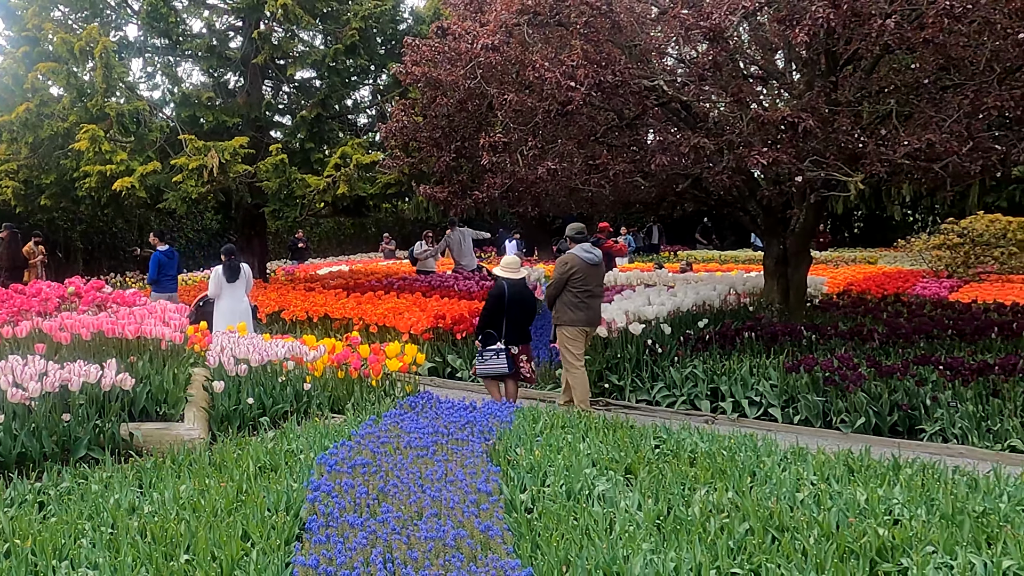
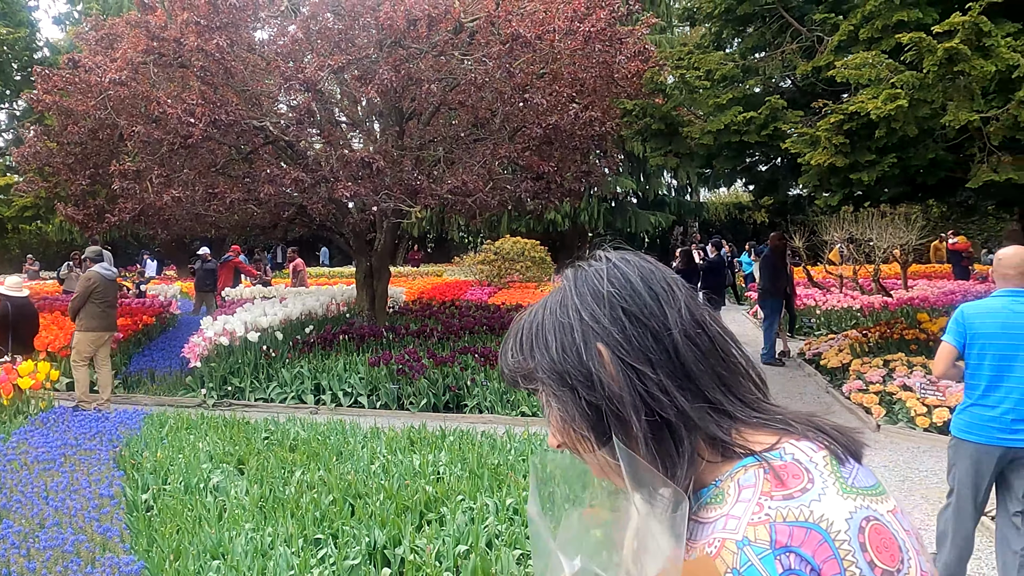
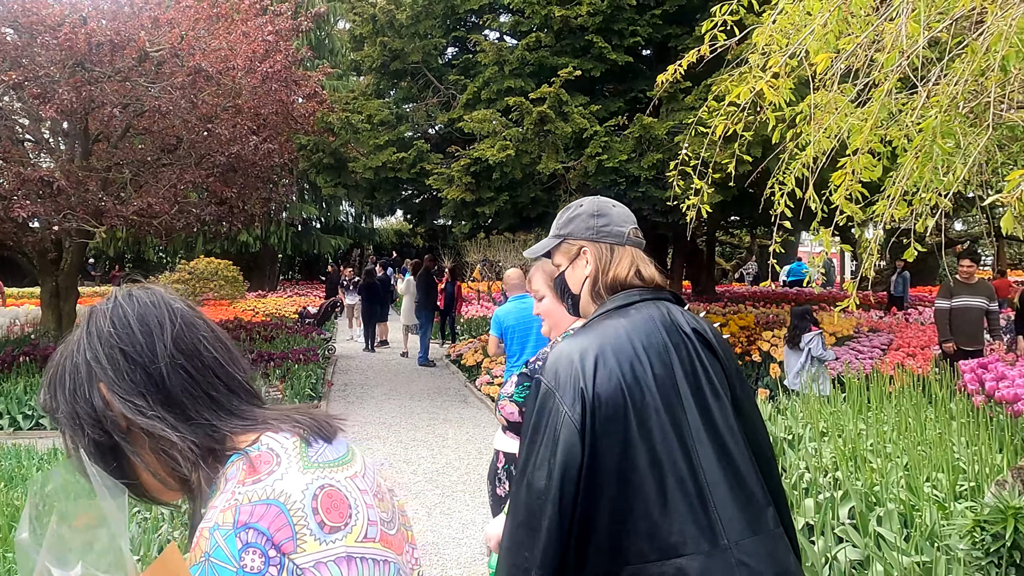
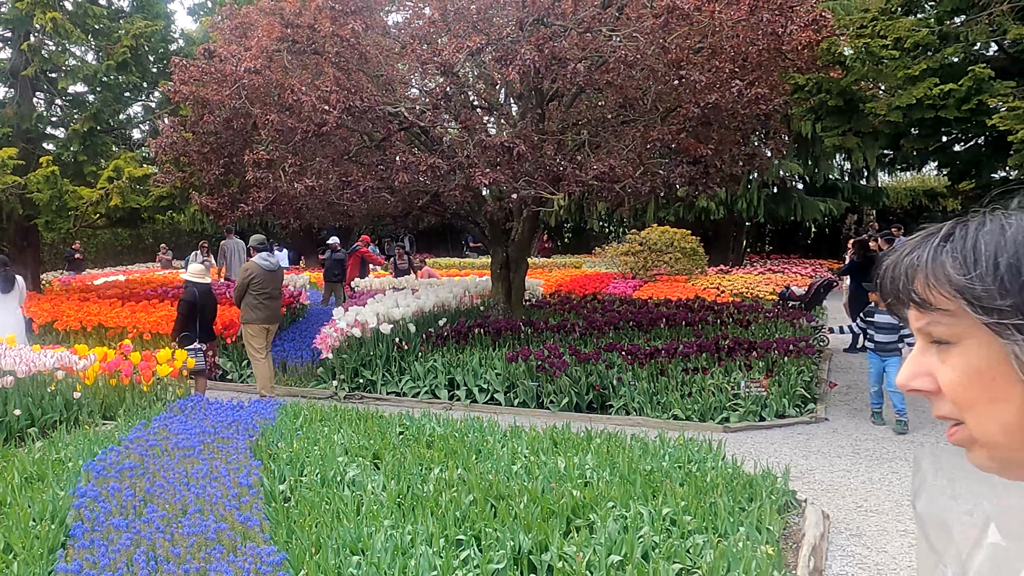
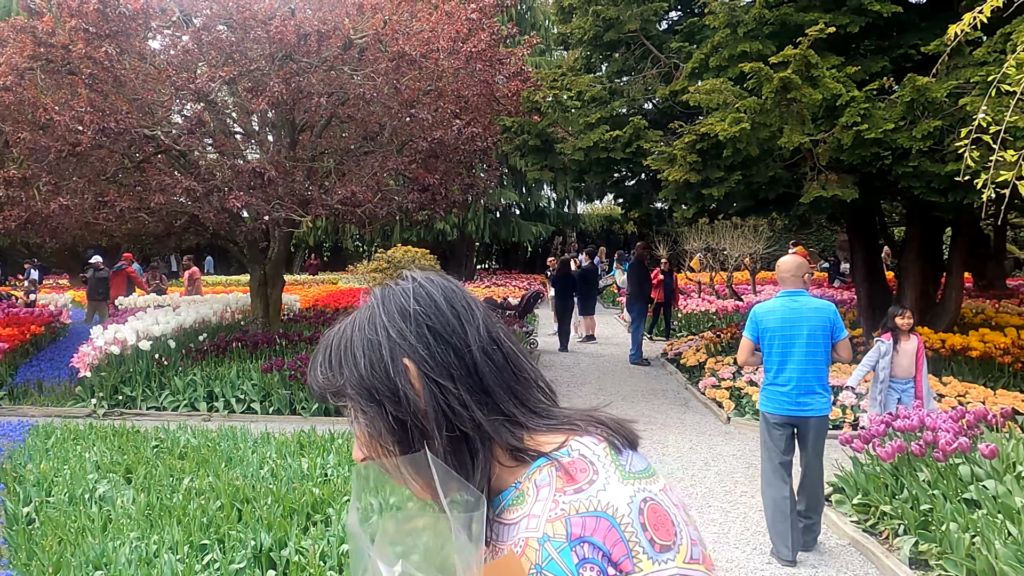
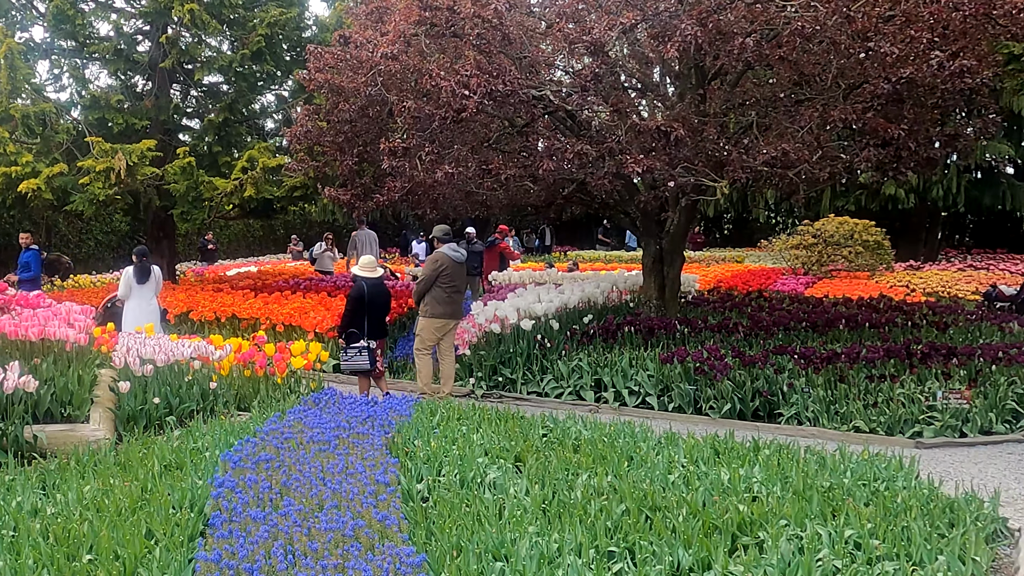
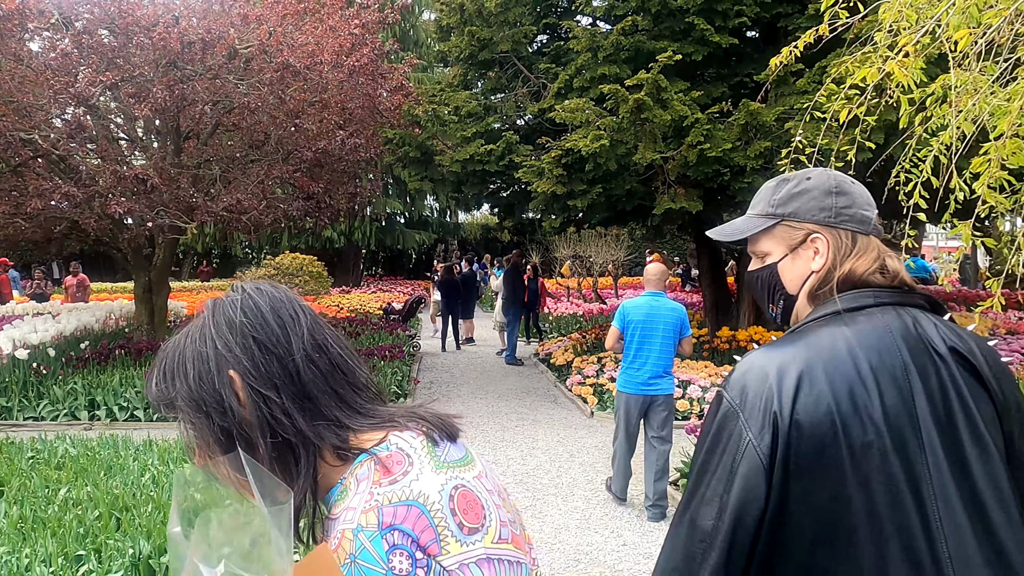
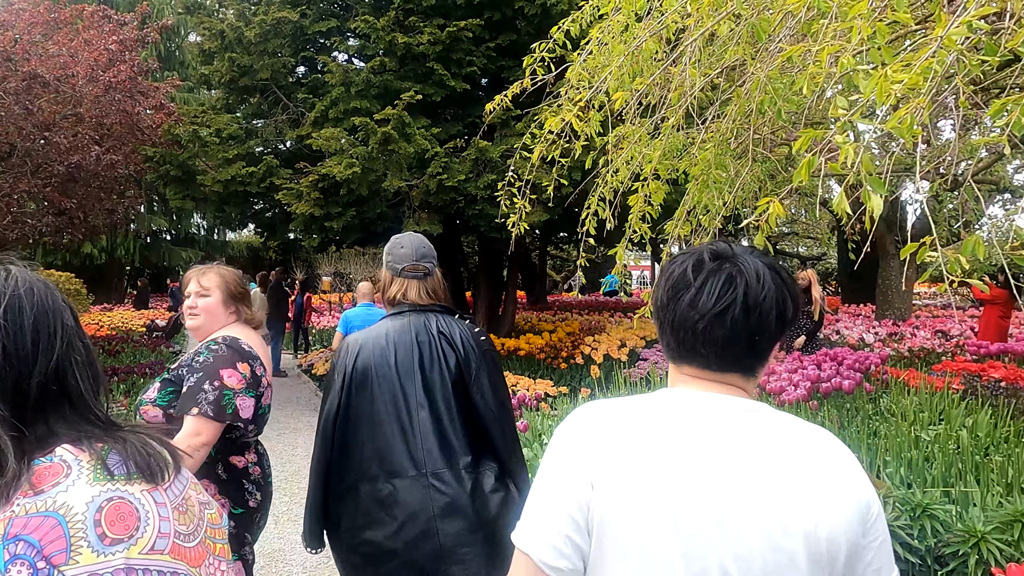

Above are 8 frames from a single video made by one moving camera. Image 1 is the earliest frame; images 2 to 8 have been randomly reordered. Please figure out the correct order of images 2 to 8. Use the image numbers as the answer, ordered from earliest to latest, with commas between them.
6, 4, 2, 5, 7, 3, 8
